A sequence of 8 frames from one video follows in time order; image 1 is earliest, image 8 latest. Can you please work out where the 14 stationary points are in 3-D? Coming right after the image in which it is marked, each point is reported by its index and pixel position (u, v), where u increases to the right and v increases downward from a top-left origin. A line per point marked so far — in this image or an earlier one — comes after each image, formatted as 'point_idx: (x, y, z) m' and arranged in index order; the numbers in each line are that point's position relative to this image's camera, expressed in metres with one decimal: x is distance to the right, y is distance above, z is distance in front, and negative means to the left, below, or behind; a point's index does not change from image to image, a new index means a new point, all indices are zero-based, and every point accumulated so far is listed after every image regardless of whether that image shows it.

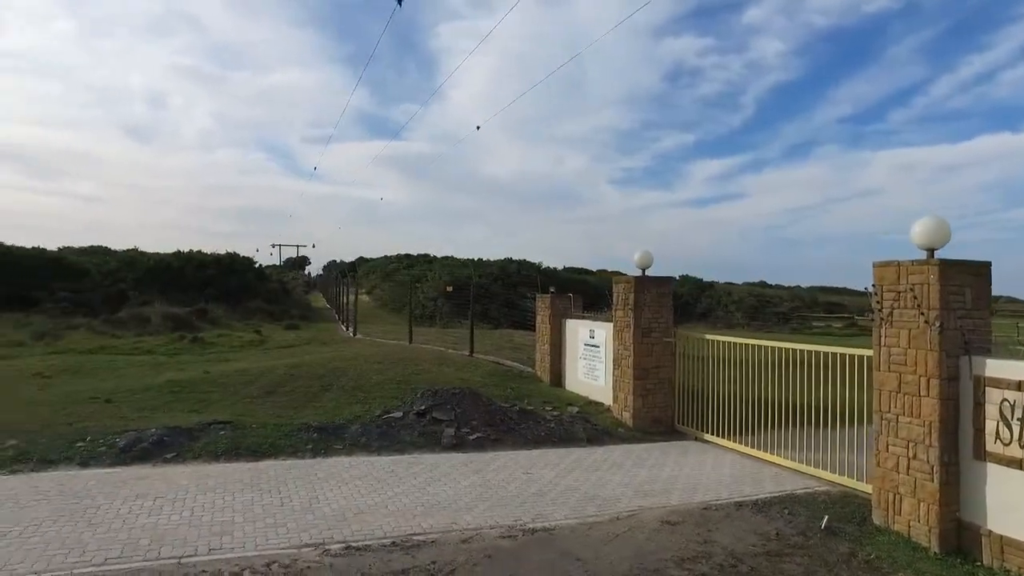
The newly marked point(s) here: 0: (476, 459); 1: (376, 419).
0: (-0.5, -2.4, +9.8) m
1: (-2.1, -2.0, +11.1) m
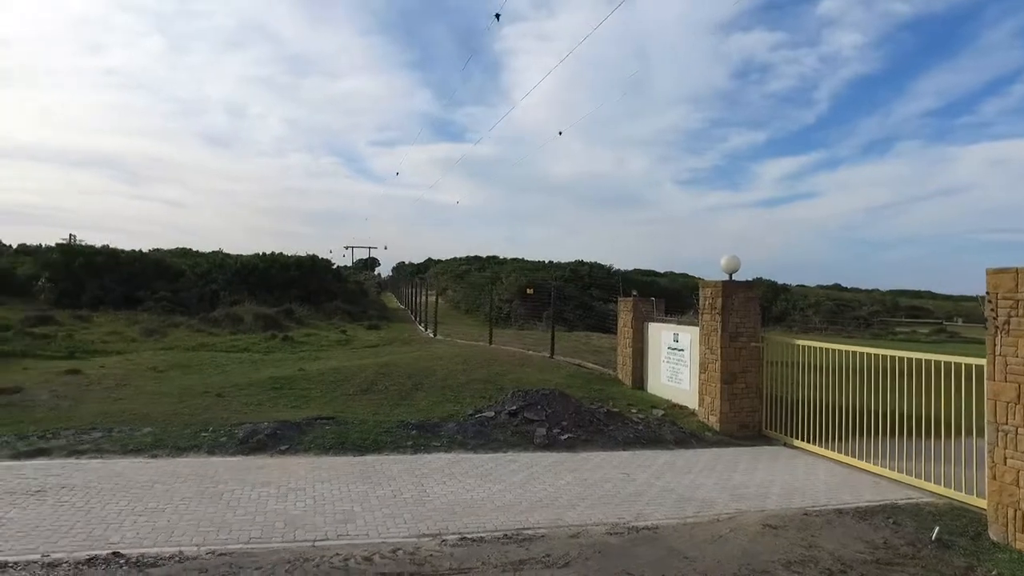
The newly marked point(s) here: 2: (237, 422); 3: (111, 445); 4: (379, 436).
0: (+0.8, -2.4, +10.0) m
1: (-0.7, -2.1, +11.5) m
2: (-4.1, -2.0, +10.6) m
3: (-5.2, -2.0, +9.3) m
4: (-1.9, -2.1, +10.2) m
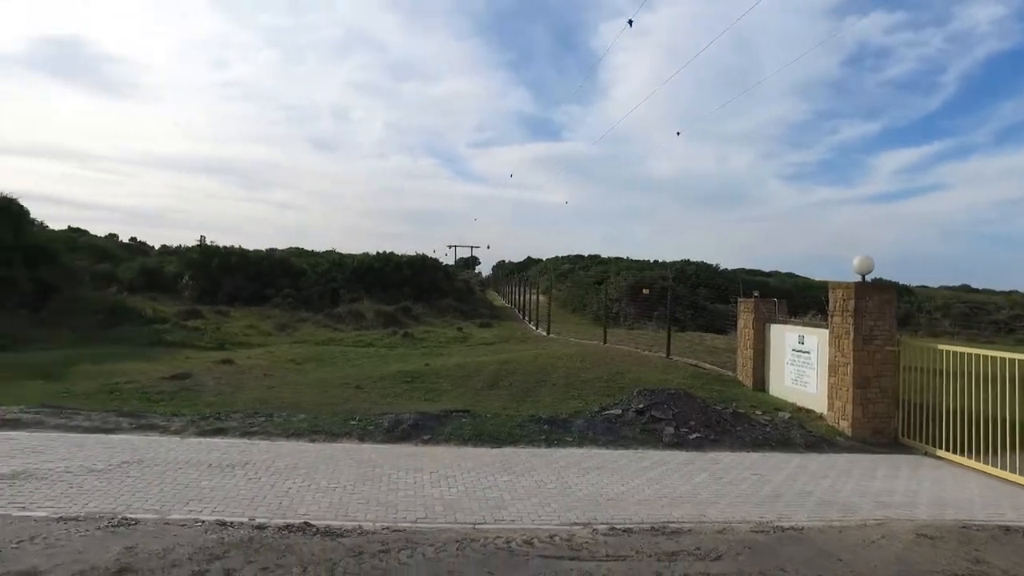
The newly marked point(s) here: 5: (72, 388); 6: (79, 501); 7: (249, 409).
0: (+2.7, -2.4, +10.1) m
1: (+1.4, -2.1, +11.8) m
2: (-2.1, -2.0, +11.3) m
3: (-3.4, -2.0, +10.2) m
4: (0.0, -2.1, +10.7) m
5: (-7.8, -1.8, +12.8) m
6: (-4.1, -2.0, +6.8) m
7: (-4.1, -1.9, +11.3) m
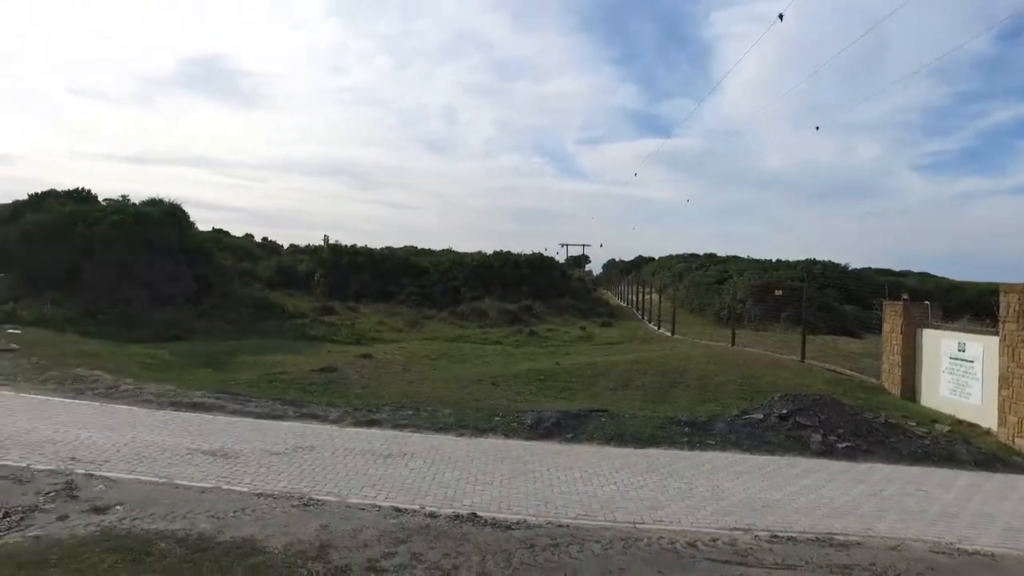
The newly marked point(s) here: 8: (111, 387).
0: (+4.7, -2.5, +9.7) m
1: (+3.6, -2.1, +11.5) m
2: (+0.1, -2.0, +11.6) m
3: (-1.3, -2.0, +10.7) m
4: (+2.1, -2.1, +10.6) m
5: (-5.3, -1.7, +13.9) m
6: (-2.5, -2.0, +7.4) m
7: (-1.9, -1.9, +11.9) m
8: (-6.5, -1.6, +11.6) m
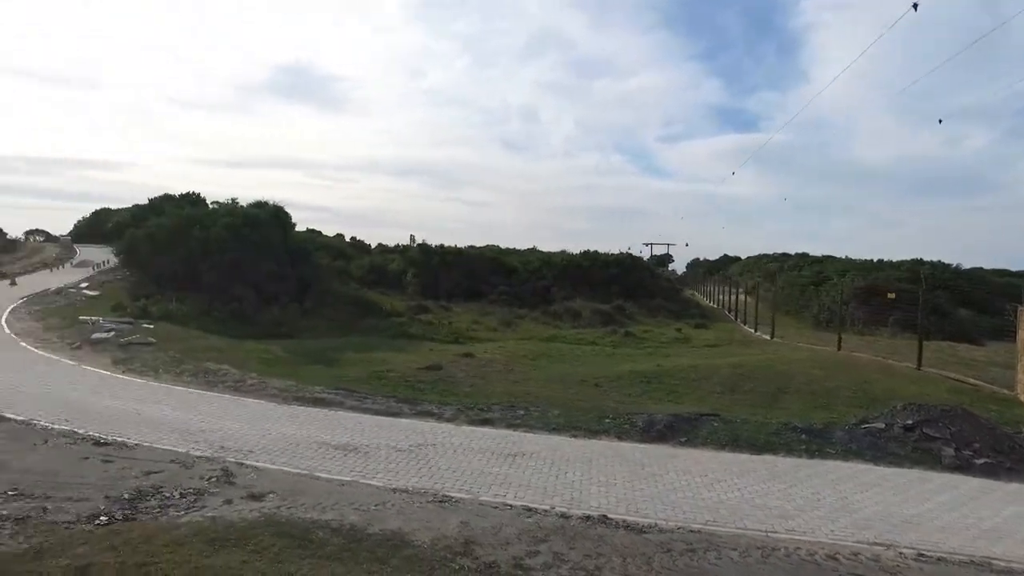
0: (+6.2, -2.5, +9.2) m
1: (+5.4, -2.2, +11.1) m
2: (+1.9, -2.0, +11.6) m
3: (+0.3, -2.0, +10.8) m
4: (+3.8, -2.2, +10.4) m
5: (-3.3, -1.7, +14.4) m
6: (-1.2, -2.0, +7.7) m
7: (-0.1, -1.9, +12.0) m
8: (-4.7, -1.6, +12.2) m
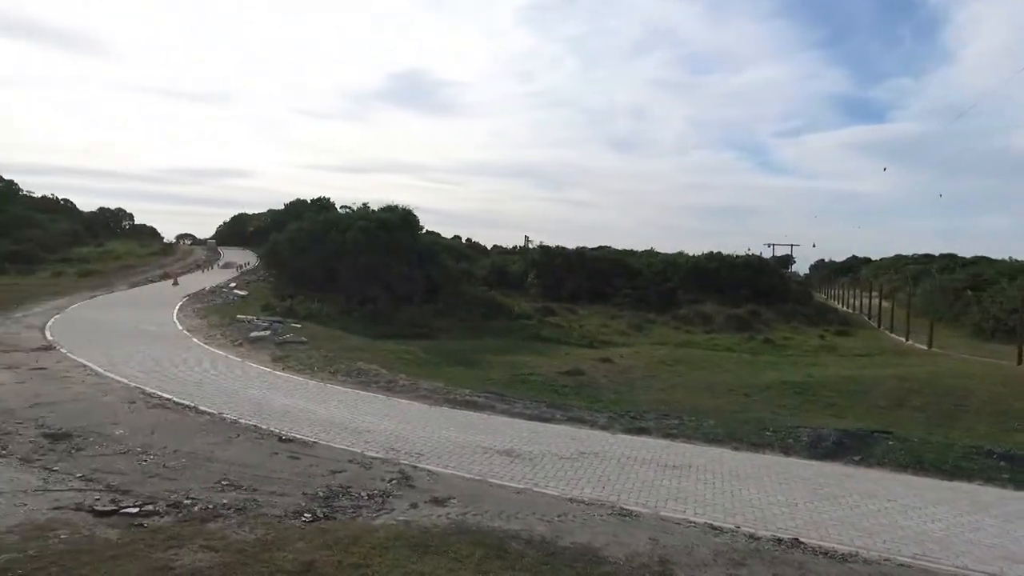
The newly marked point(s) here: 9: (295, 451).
0: (+8.2, -2.6, +7.9) m
1: (+7.6, -2.3, +10.0) m
2: (+4.3, -2.1, +10.9) m
3: (+2.6, -2.1, +10.4) m
4: (+5.9, -2.3, +9.5) m
5: (-0.4, -1.8, +14.5) m
6: (+0.7, -2.1, +7.5) m
7: (+2.4, -2.0, +11.7) m
8: (-2.1, -1.6, +12.6) m
9: (-2.4, -1.8, +7.8) m
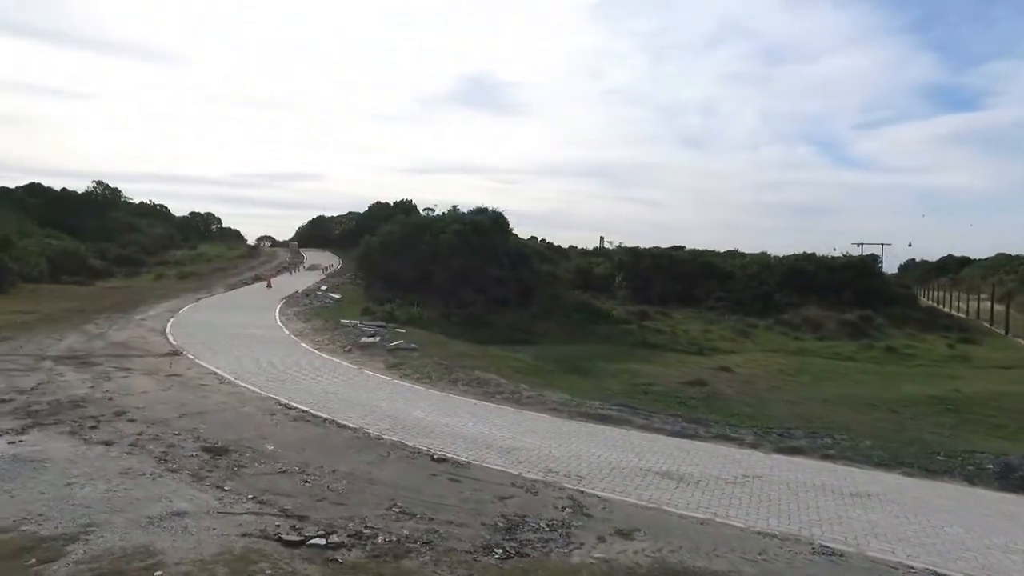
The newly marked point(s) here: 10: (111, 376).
0: (+9.9, -2.8, +6.6) m
1: (+9.5, -2.4, +8.7) m
2: (+6.3, -2.2, +10.0) m
3: (+4.6, -2.2, +9.6) m
4: (+7.8, -2.4, +8.4) m
5: (+1.9, -1.9, +13.9) m
6: (+2.4, -2.2, +6.9) m
7: (+4.5, -2.1, +10.9) m
8: (+0.1, -1.8, +12.2) m
9: (-0.6, -1.9, +7.4) m
10: (-6.4, -1.4, +11.3) m
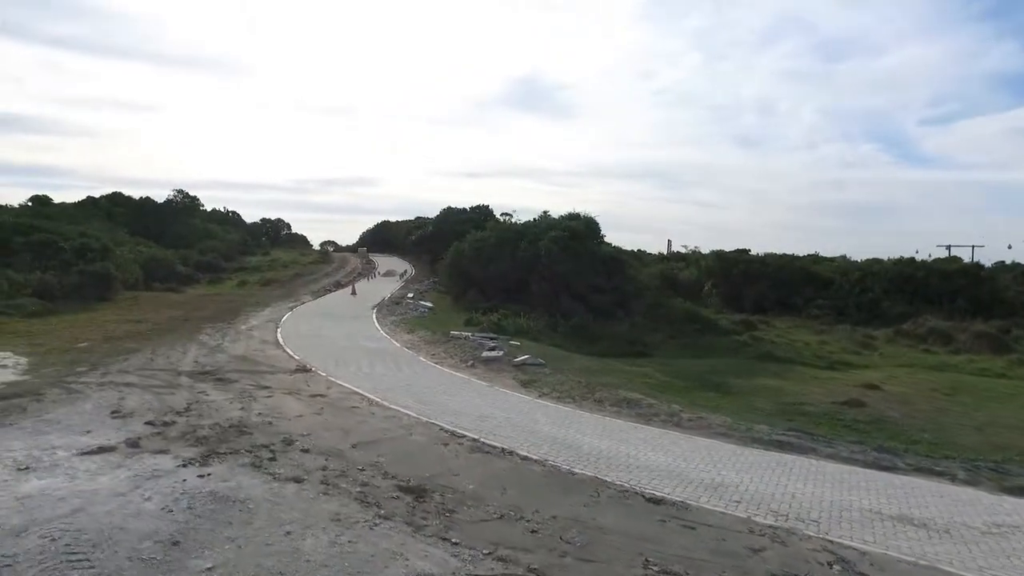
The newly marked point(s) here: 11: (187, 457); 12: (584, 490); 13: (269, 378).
0: (+12.0, -3.0, +5.0) m
1: (+11.8, -2.6, +7.1) m
2: (+8.6, -2.4, +8.6) m
3: (+6.9, -2.4, +8.4) m
4: (+10.0, -2.6, +6.9) m
5: (+4.5, -2.2, +12.9) m
6: (+4.5, -2.4, +5.8) m
7: (+6.9, -2.3, +9.7) m
8: (+2.6, -2.0, +11.3) m
9: (+1.5, -2.1, +6.6) m
10: (-3.9, -1.6, +10.8) m
11: (-3.5, -1.8, +7.6) m
12: (+0.7, -2.0, +7.2) m
13: (-4.2, -1.6, +12.3) m
